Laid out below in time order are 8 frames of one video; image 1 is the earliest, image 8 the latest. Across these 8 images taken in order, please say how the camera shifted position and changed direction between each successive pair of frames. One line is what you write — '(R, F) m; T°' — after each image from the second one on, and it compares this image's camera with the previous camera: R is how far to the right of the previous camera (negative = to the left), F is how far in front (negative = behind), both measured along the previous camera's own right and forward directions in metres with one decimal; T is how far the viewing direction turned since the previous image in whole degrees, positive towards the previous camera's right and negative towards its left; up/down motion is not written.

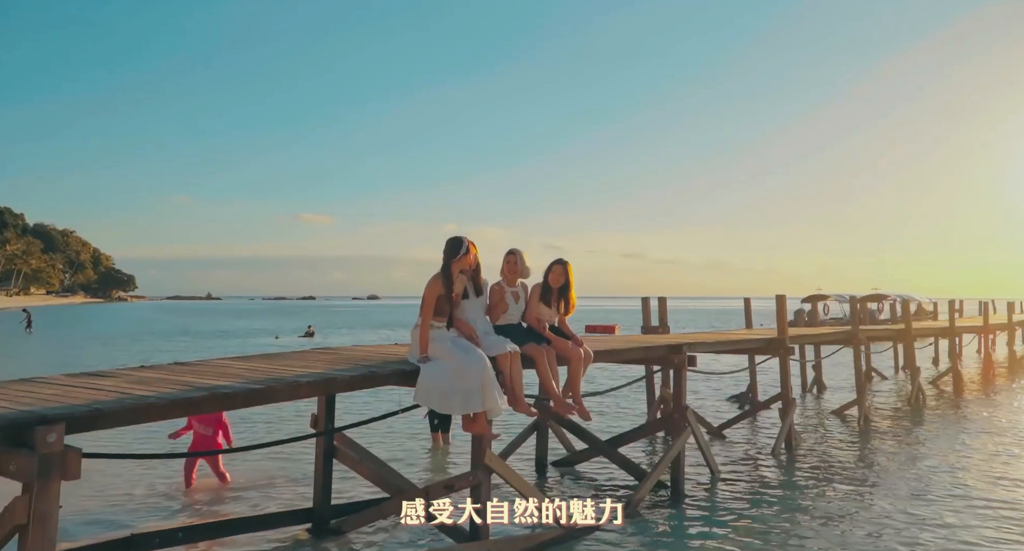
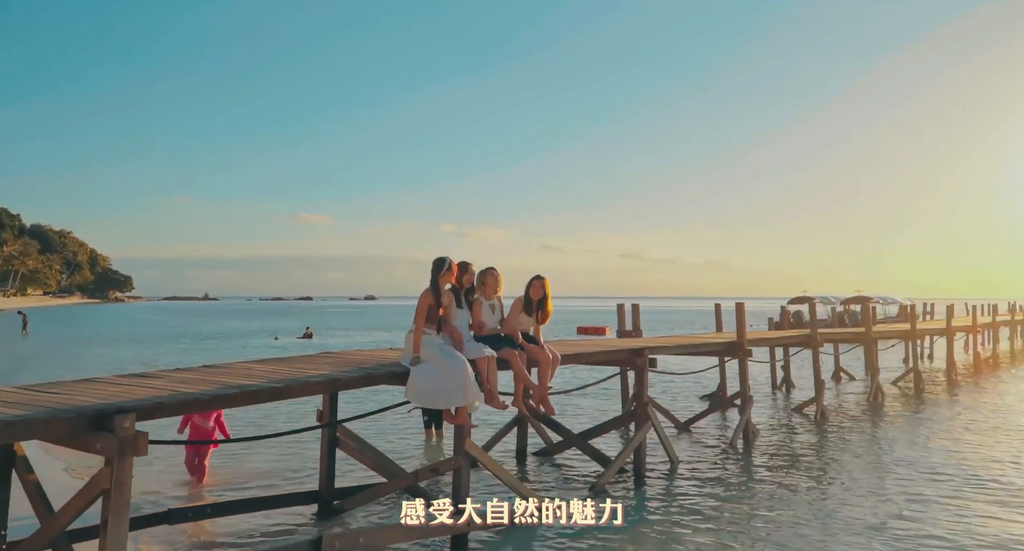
(+0.3, -1.3) m; 0°
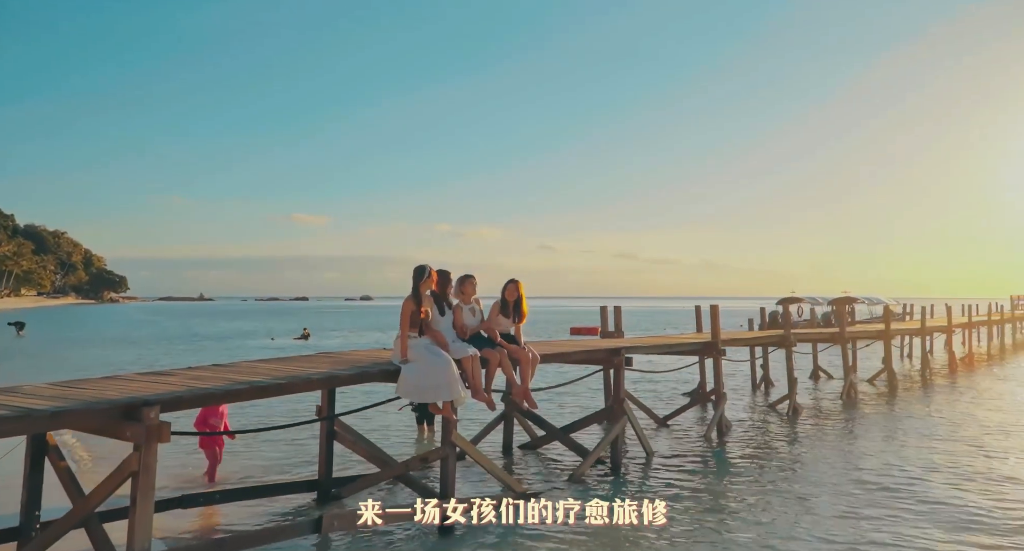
(+0.2, -0.8) m; 0°
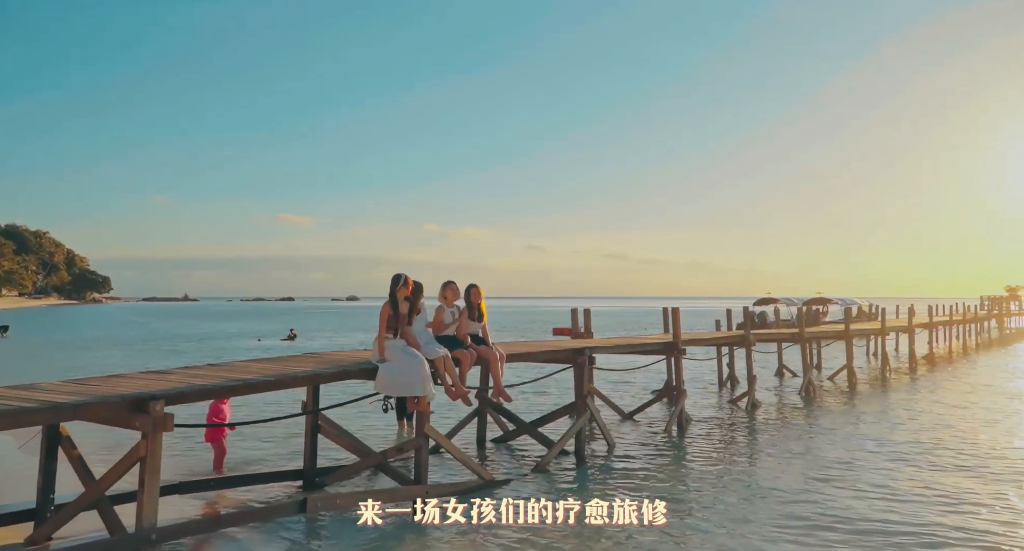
(+0.3, -1.0) m; +1°
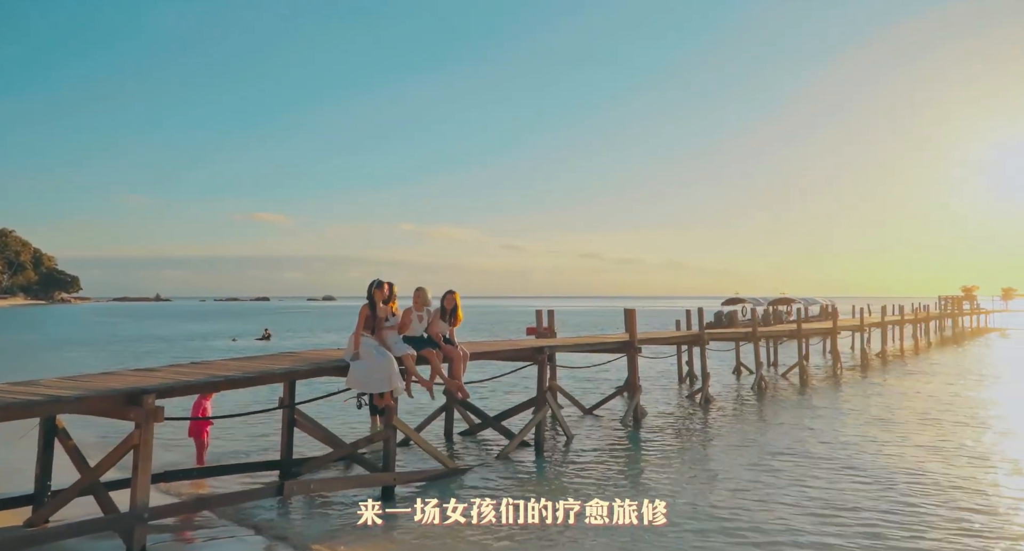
(+0.2, -1.0) m; +2°
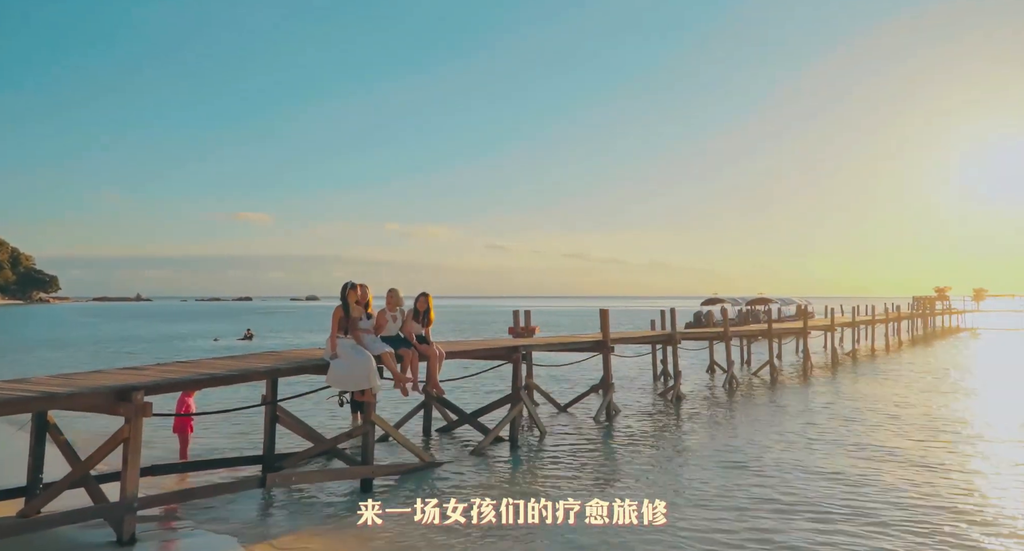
(+0.2, -0.6) m; +1°
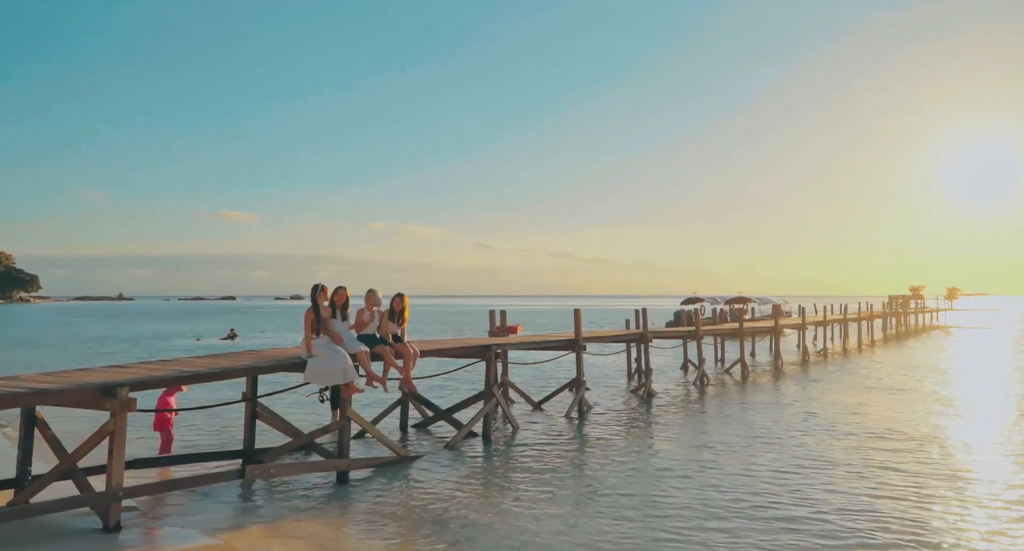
(+0.3, -0.6) m; +1°
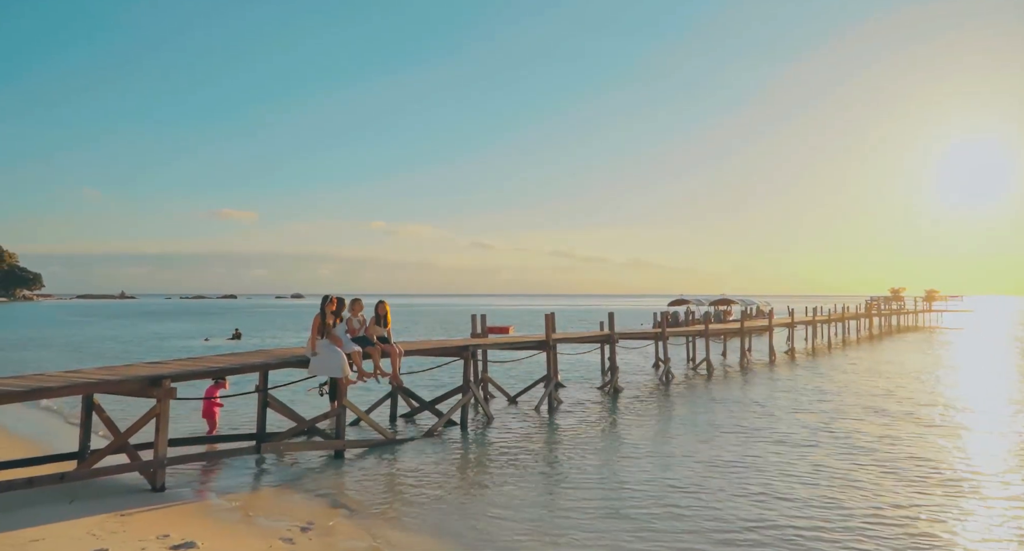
(+0.6, -2.4) m; 0°
